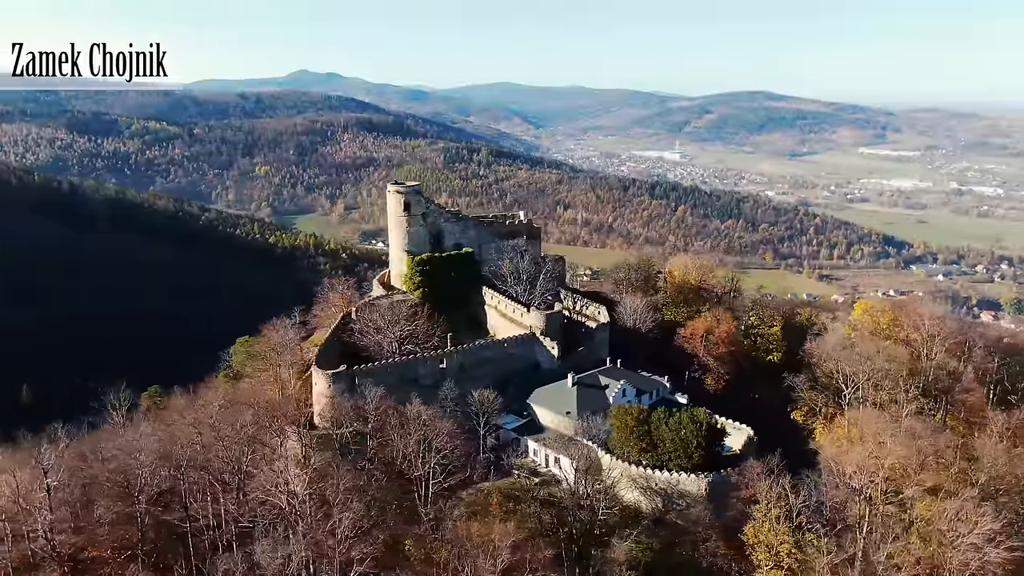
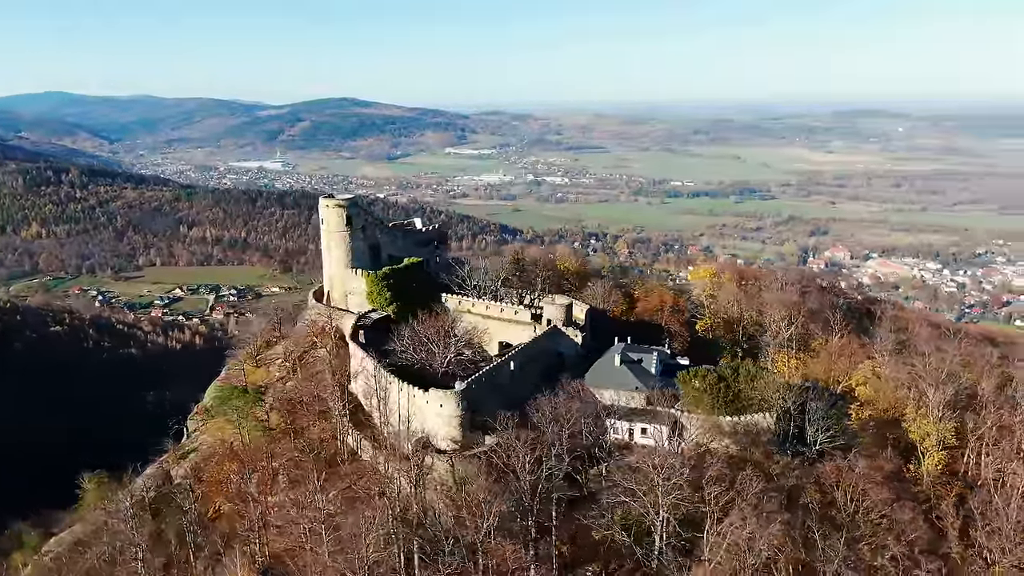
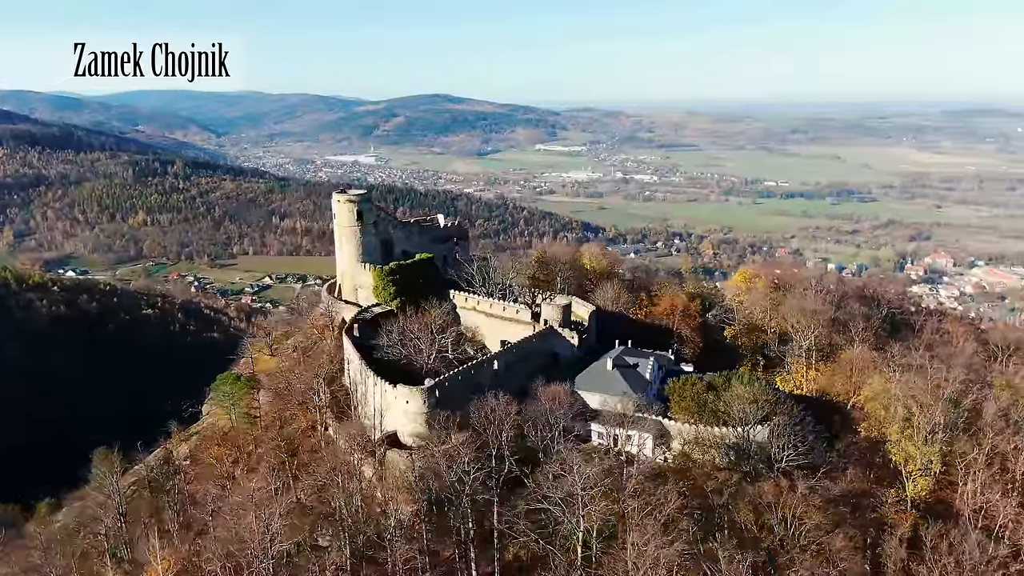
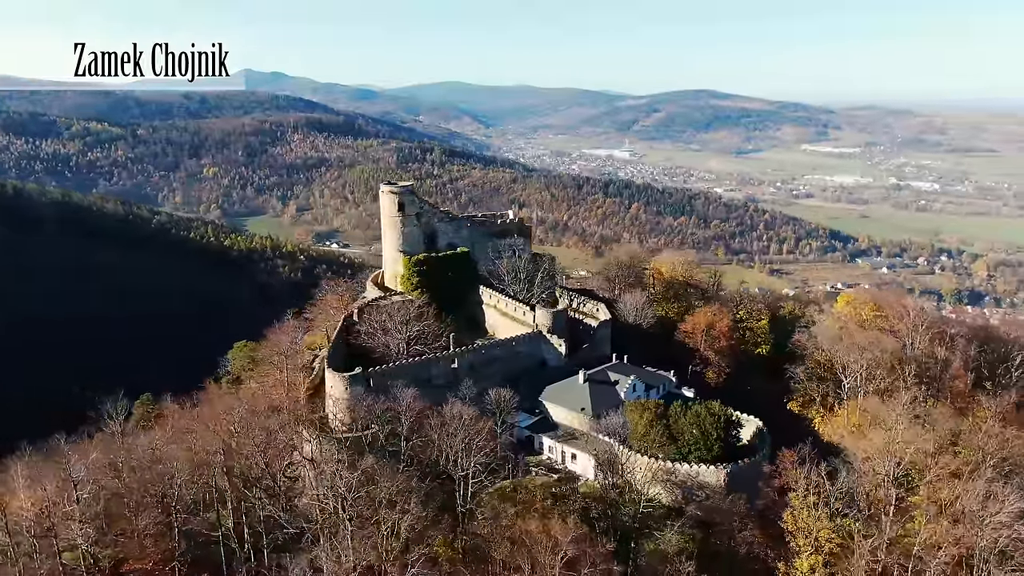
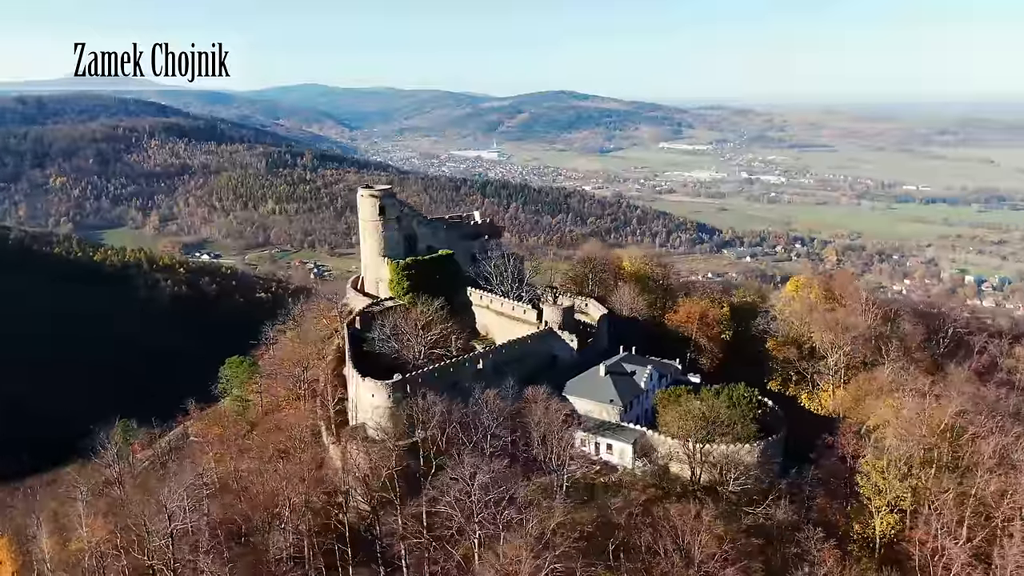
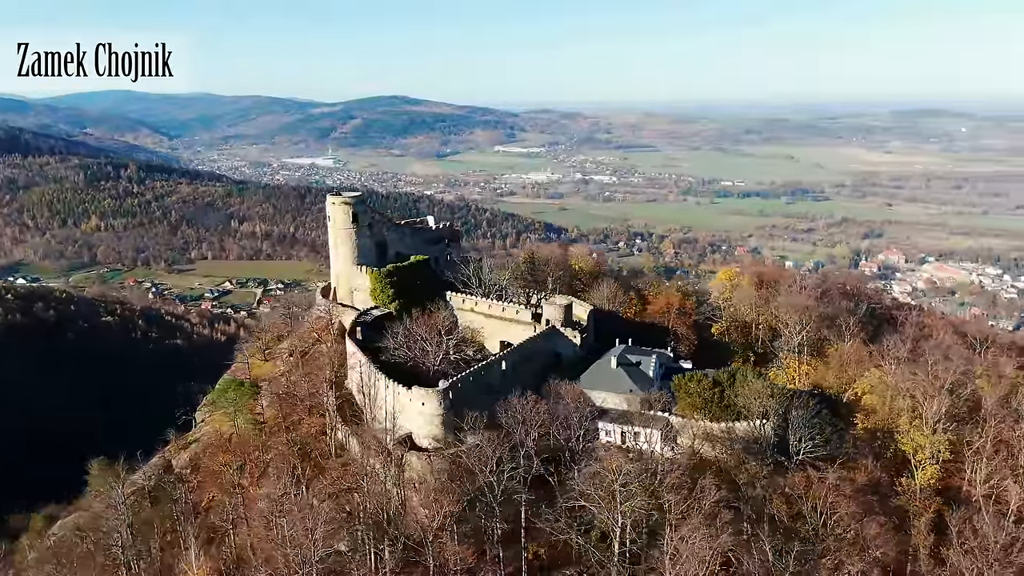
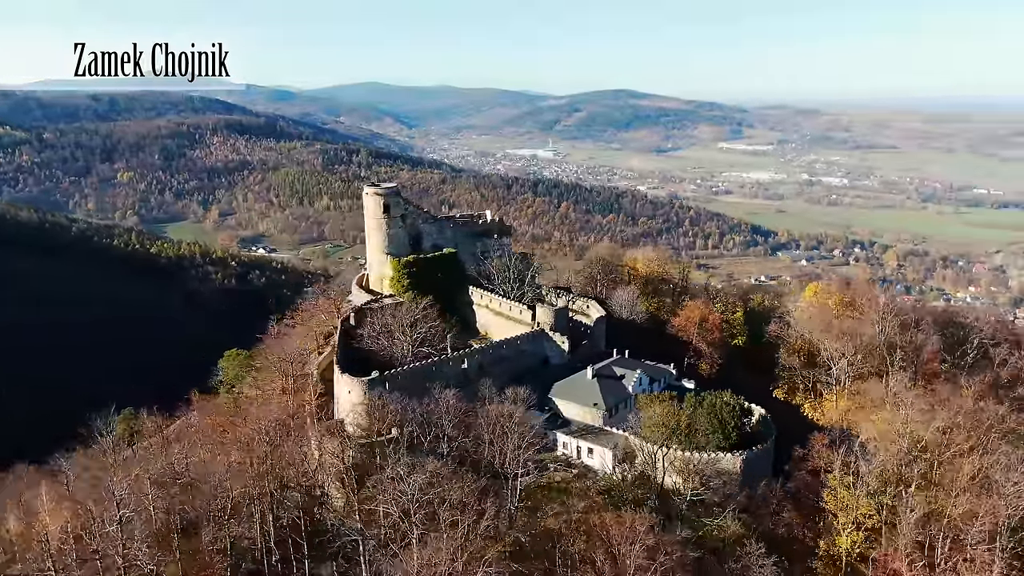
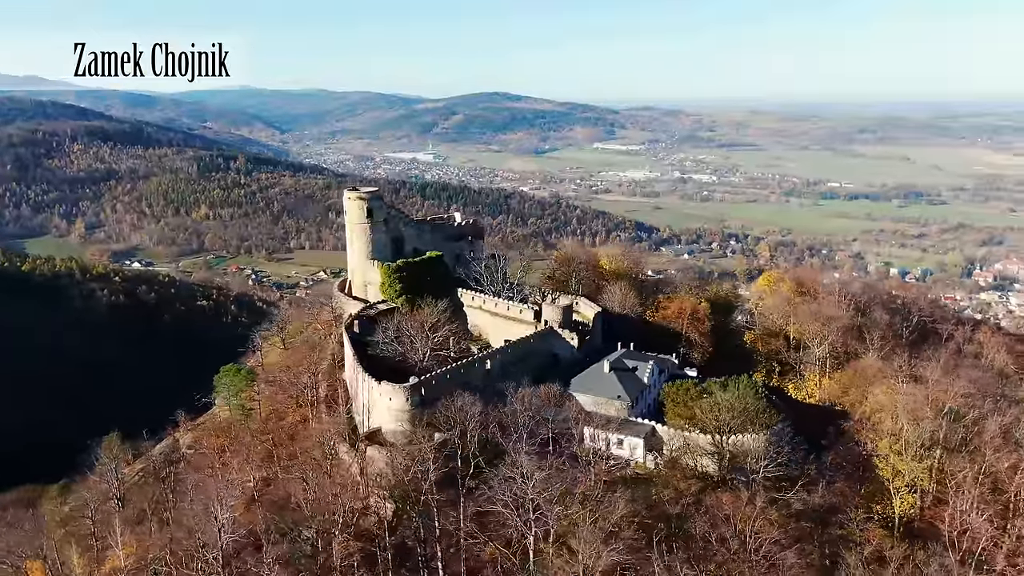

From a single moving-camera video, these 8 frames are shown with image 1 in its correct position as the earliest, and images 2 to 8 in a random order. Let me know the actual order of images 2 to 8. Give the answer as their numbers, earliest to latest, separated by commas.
4, 7, 5, 8, 3, 6, 2
